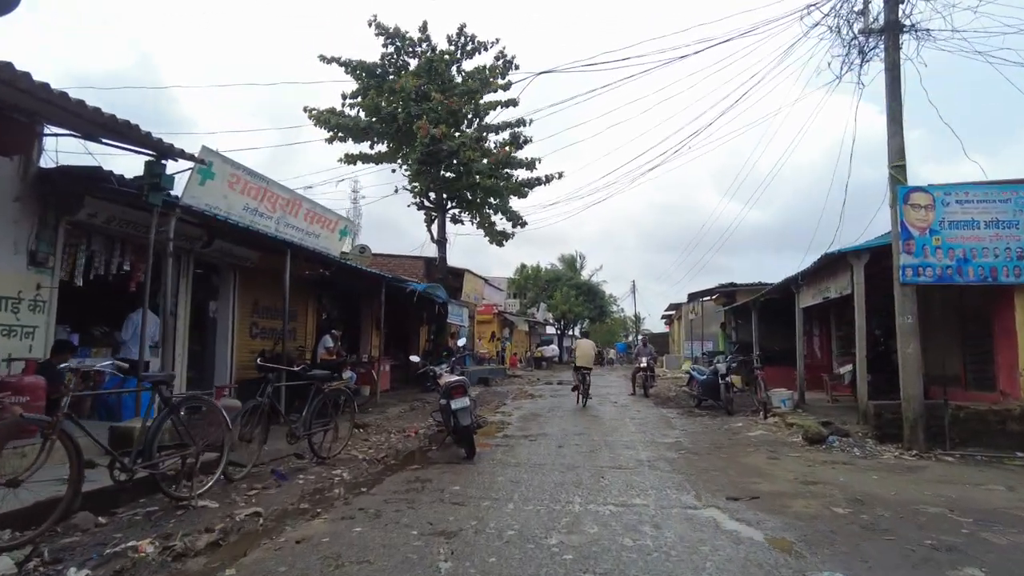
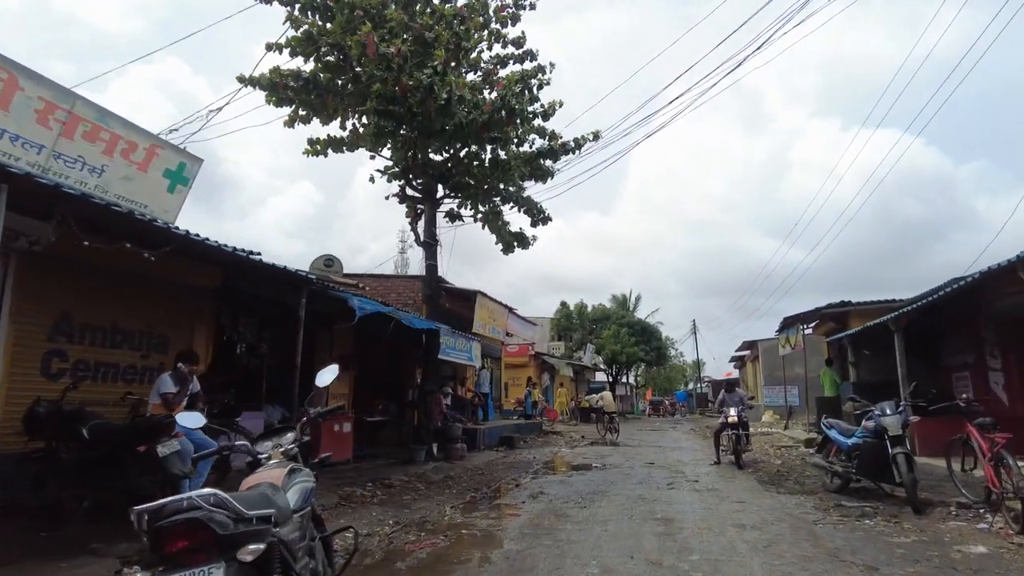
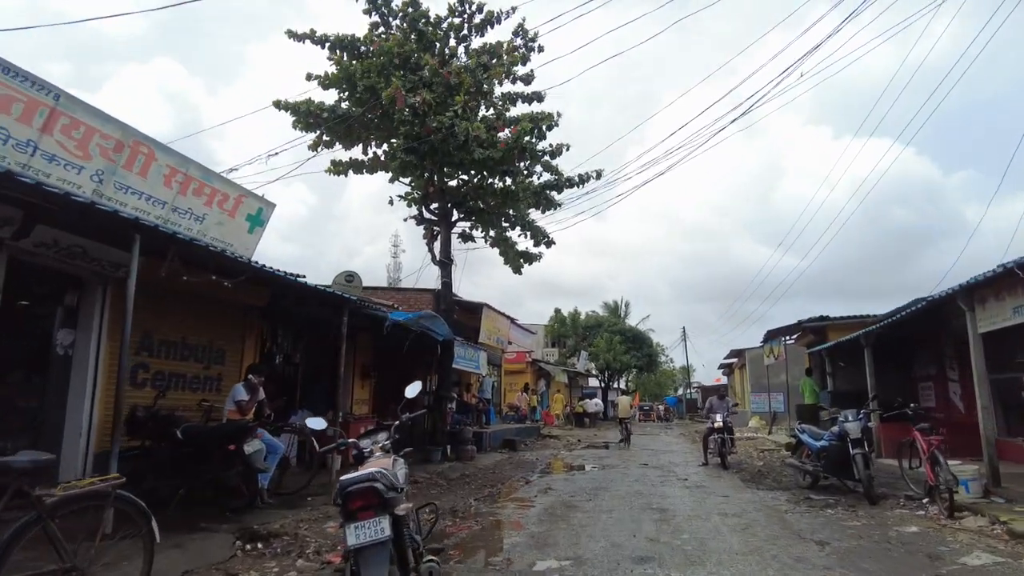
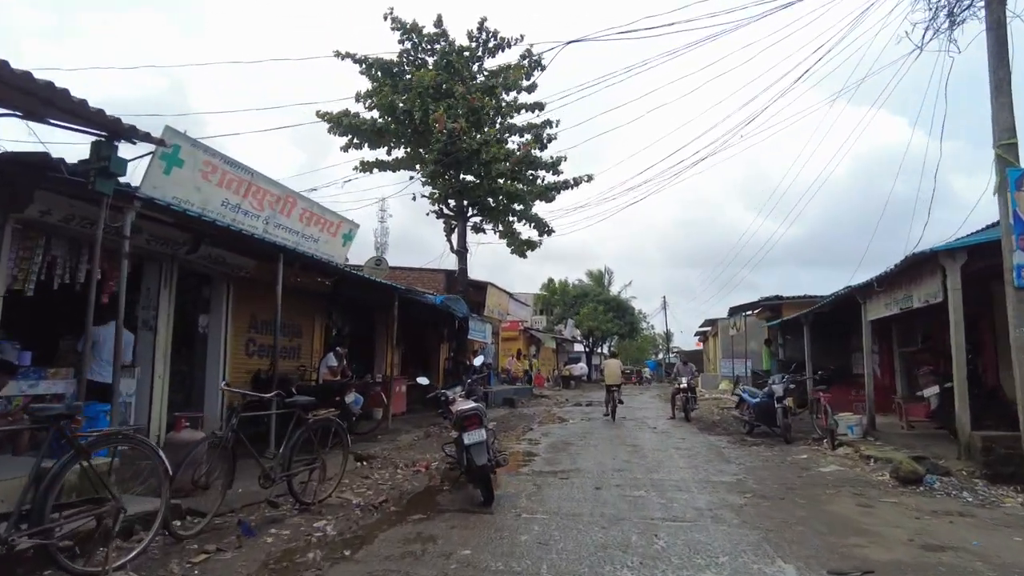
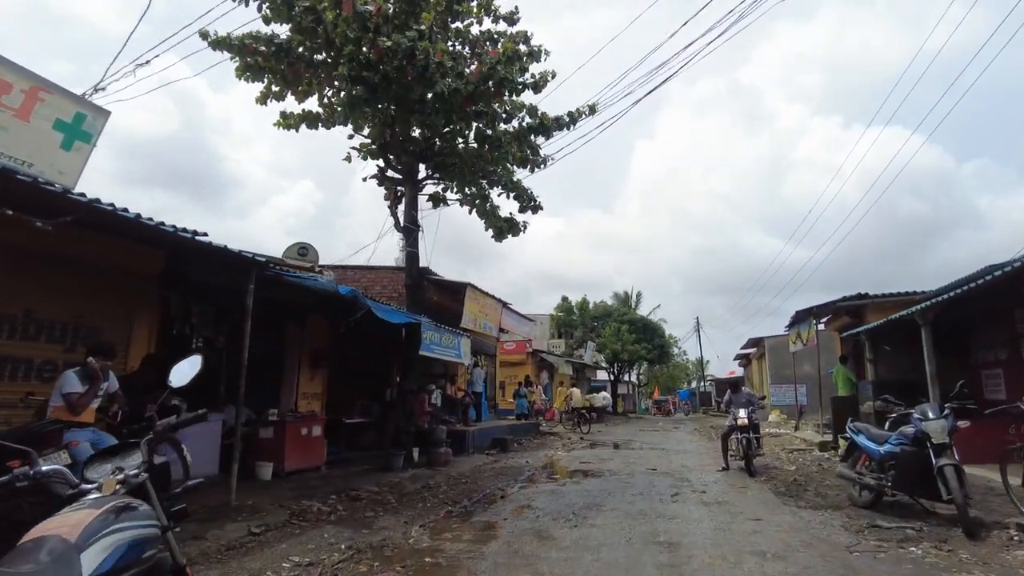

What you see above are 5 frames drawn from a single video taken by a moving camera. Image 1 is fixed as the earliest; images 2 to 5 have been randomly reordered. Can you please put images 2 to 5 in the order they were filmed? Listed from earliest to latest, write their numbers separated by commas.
4, 3, 2, 5
